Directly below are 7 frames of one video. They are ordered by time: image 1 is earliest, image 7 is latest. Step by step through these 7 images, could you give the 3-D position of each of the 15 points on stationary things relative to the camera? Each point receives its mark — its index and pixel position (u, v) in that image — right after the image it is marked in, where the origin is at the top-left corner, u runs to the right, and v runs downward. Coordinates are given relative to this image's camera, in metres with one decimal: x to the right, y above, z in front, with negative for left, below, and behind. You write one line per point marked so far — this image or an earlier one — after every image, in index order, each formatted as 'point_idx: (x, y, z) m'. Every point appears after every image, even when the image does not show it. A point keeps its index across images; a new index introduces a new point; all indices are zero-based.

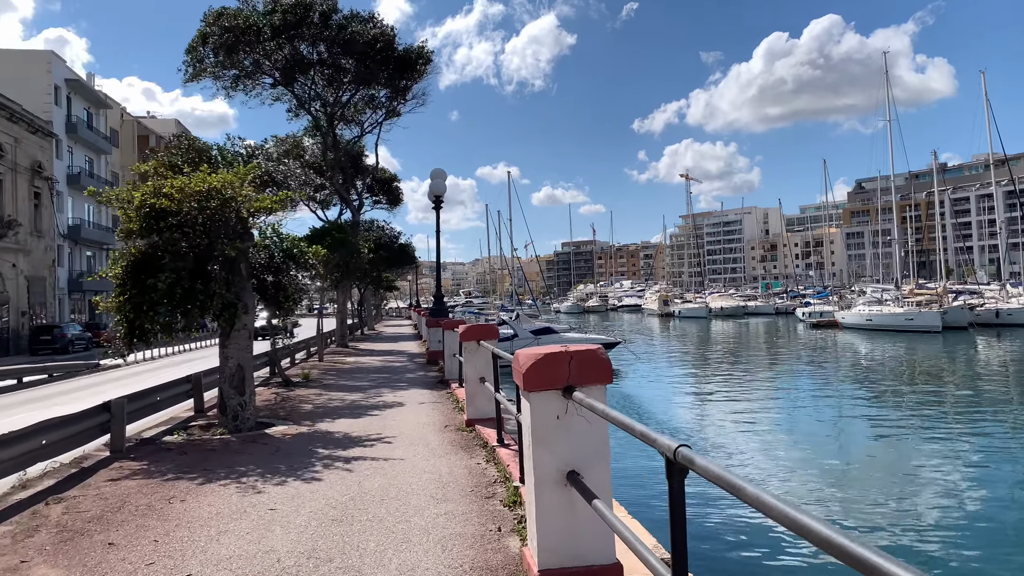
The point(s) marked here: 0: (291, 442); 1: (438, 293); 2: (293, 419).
0: (-2.7, -1.9, +7.9) m
1: (-2.1, -0.1, +18.0) m
2: (-3.2, -1.9, +9.6) m
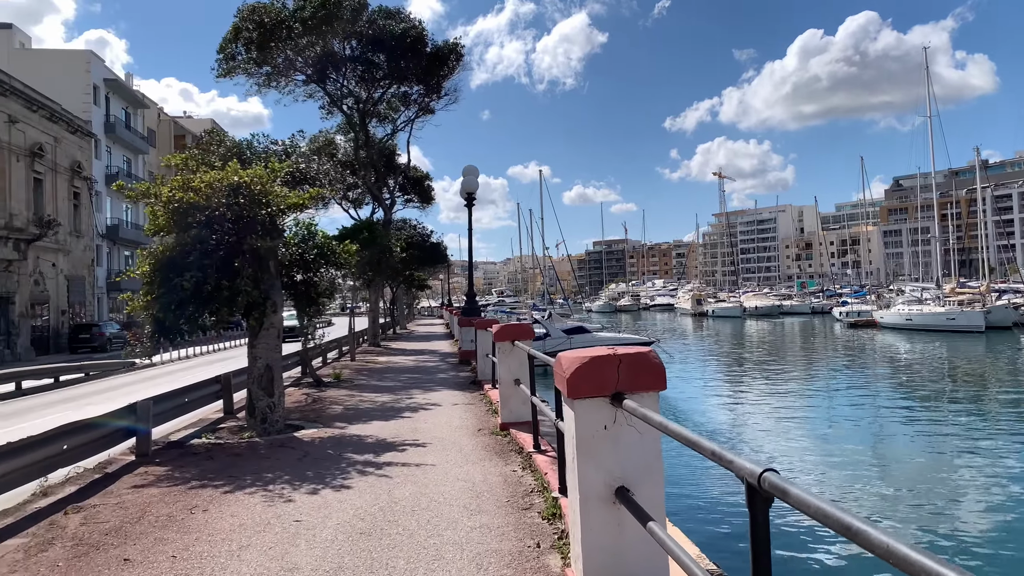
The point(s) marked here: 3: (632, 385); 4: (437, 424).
0: (-2.3, -1.8, +7.6) m
1: (-1.1, -0.1, +17.7) m
2: (-2.7, -1.9, +9.3) m
3: (+0.6, -0.5, +3.3) m
4: (-1.0, -1.9, +9.0) m
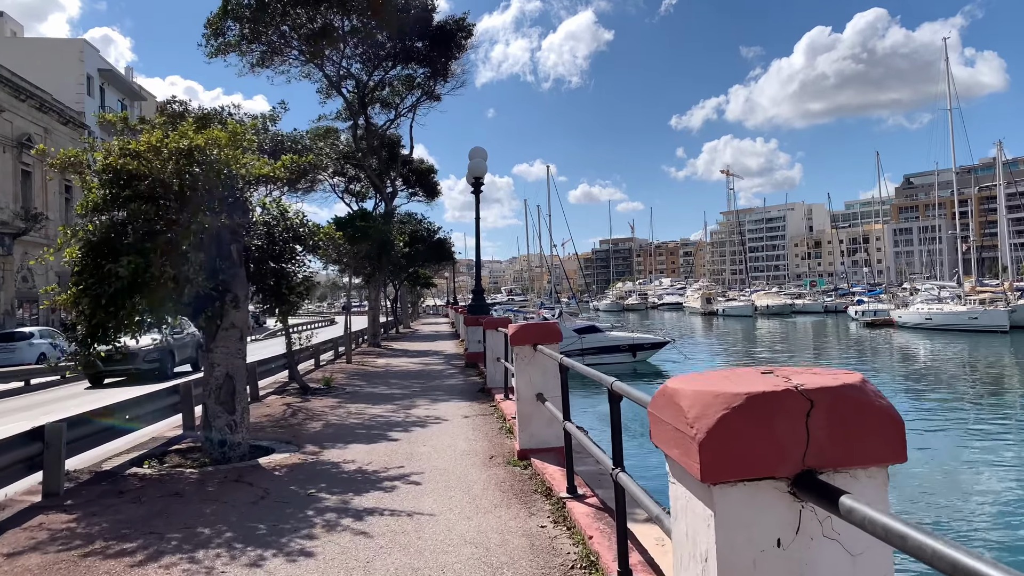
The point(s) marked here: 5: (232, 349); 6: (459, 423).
0: (-2.1, -1.7, +5.9) m
1: (-0.8, 0.0, +16.0) m
2: (-2.5, -1.8, +7.6) m
3: (+0.8, -0.4, +1.6) m
4: (-0.8, -1.8, +7.3) m
5: (-3.0, -0.6, +7.0) m
6: (-0.7, -1.8, +8.6) m
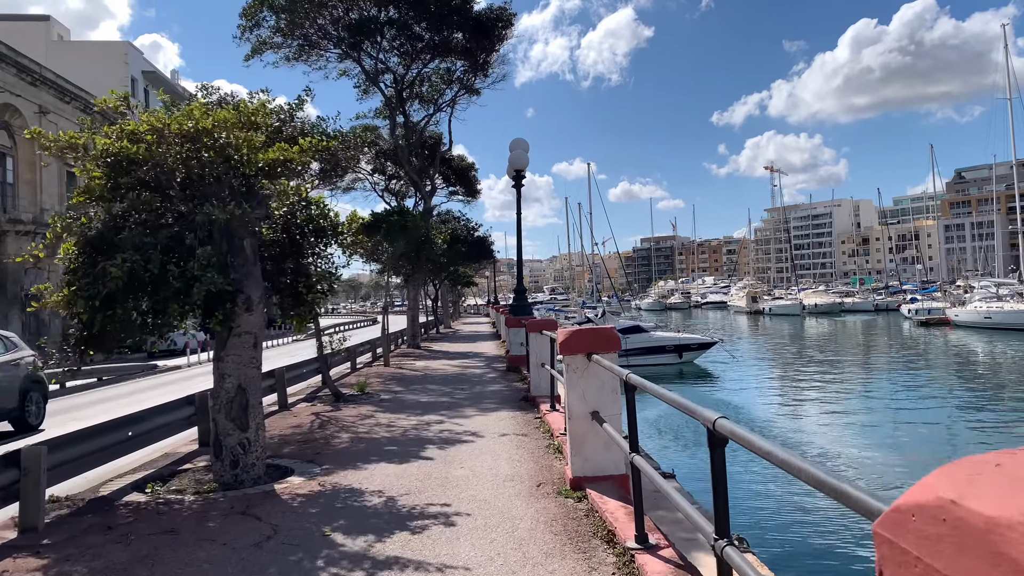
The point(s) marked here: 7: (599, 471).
0: (-1.7, -1.7, +5.1) m
1: (+0.1, 0.0, +15.0) m
2: (-2.0, -1.8, +6.8) m
3: (+0.9, -0.4, +0.6) m
4: (-0.3, -1.8, +6.4) m
5: (-2.5, -0.7, +6.2) m
6: (-0.2, -1.8, +7.7) m
7: (+0.7, -1.5, +5.5) m
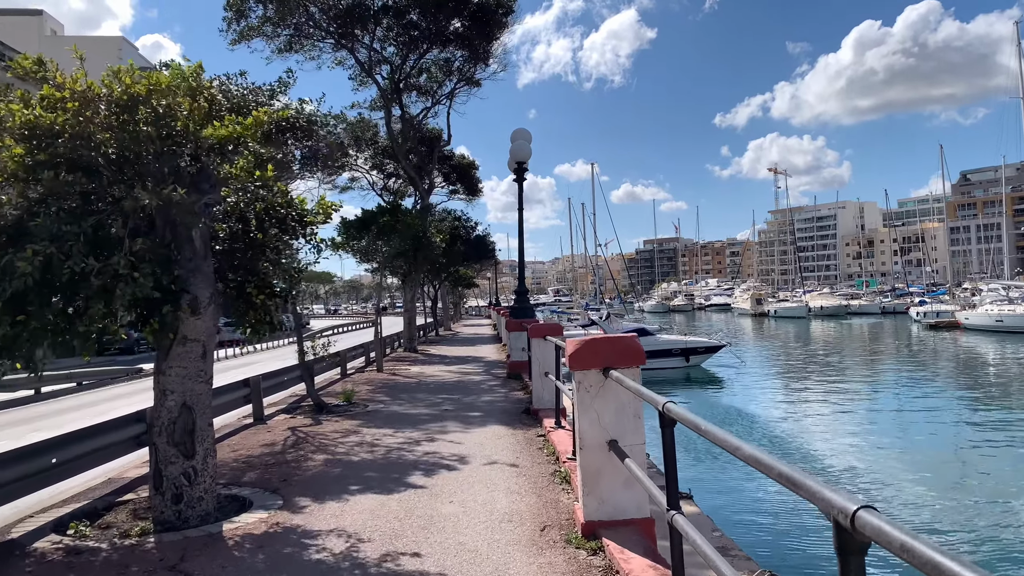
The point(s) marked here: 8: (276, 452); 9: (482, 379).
0: (-1.7, -1.7, +4.1) m
1: (+0.2, 0.0, +14.0) m
2: (-2.0, -1.8, +5.8) m
3: (+0.9, -0.4, -0.5) m
4: (-0.3, -1.8, +5.4) m
5: (-2.5, -0.6, +5.2) m
6: (-0.2, -1.8, +6.6) m
7: (+0.7, -1.5, +4.5) m
8: (-2.6, -1.8, +7.2) m
9: (-0.6, -2.0, +14.1) m
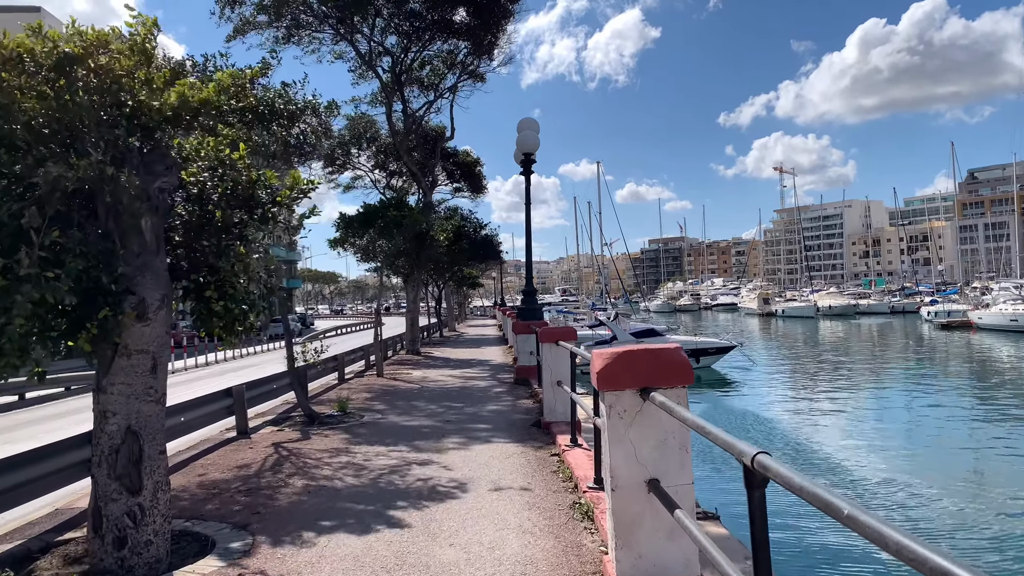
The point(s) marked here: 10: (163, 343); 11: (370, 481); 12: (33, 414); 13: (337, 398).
0: (-1.6, -1.7, +3.2) m
1: (+0.3, 0.0, +13.1) m
2: (-1.9, -1.8, +4.9) m
3: (+0.9, -0.4, -1.4) m
4: (-0.3, -1.8, +4.5) m
5: (-2.5, -0.6, +4.3) m
6: (-0.1, -1.8, +5.7) m
7: (+0.8, -1.5, +3.6) m
8: (-2.5, -1.8, +6.3) m
9: (-0.5, -2.0, +13.2) m
10: (-2.4, -0.4, +4.5) m
11: (-1.3, -1.8, +6.3) m
12: (-11.1, -2.9, +15.2) m
13: (-3.0, -1.9, +11.2) m
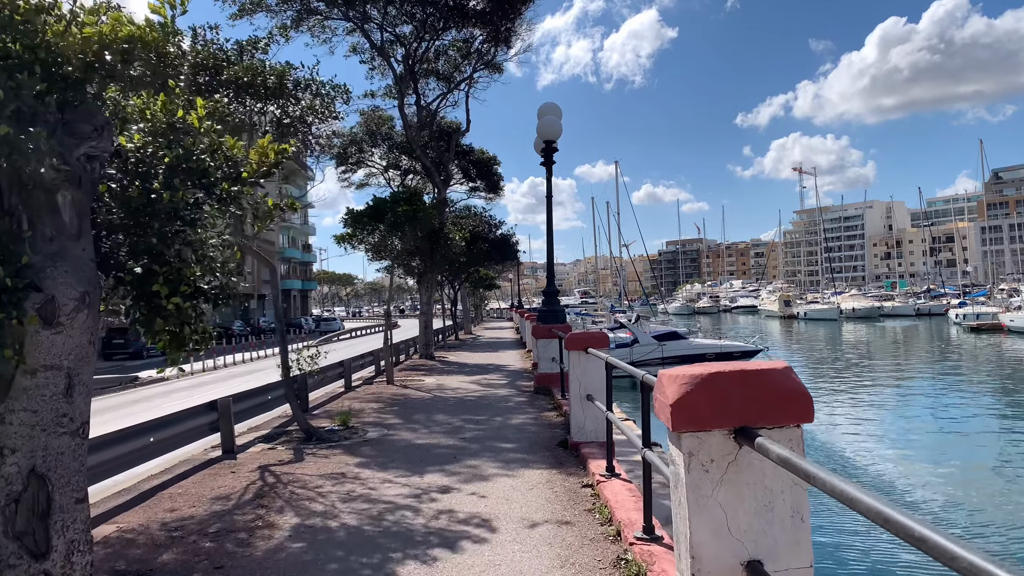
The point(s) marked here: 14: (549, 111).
0: (-1.5, -1.7, +2.1) m
1: (+0.7, 0.0, +12.0) m
2: (-1.7, -1.8, +3.8) m
3: (+0.9, -0.3, -2.5) m
4: (-0.1, -1.7, +3.4) m
5: (-2.3, -0.6, +3.2) m
6: (+0.1, -1.8, +4.6) m
7: (+0.9, -1.5, +2.5) m
8: (-2.3, -1.8, +5.3) m
9: (-0.1, -2.0, +12.1) m
10: (-2.2, -0.4, +3.4) m
11: (-1.1, -1.8, +5.3) m
12: (-10.7, -2.9, +14.3) m
13: (-2.7, -1.9, +10.1) m
14: (+0.7, +3.3, +12.2) m
